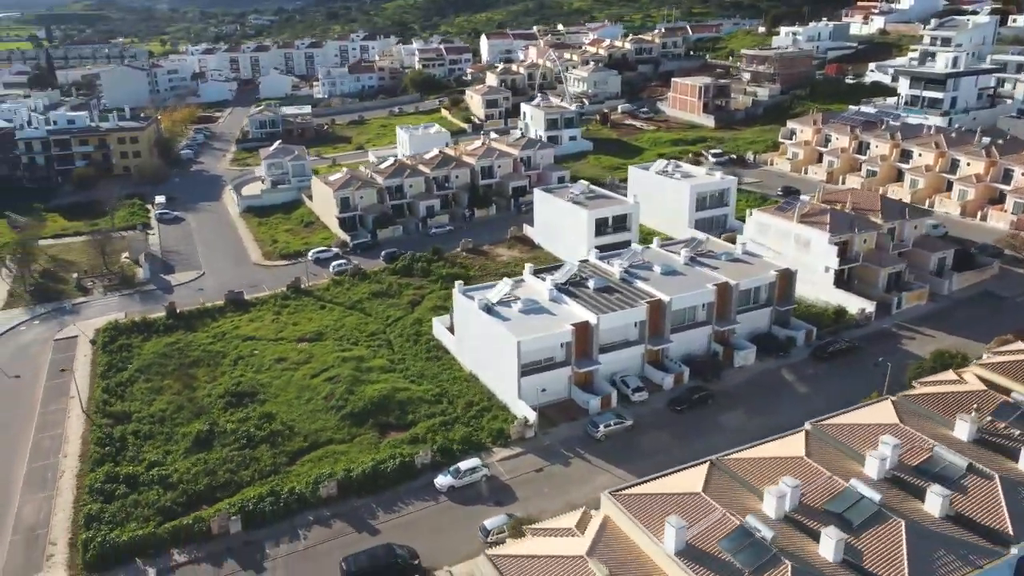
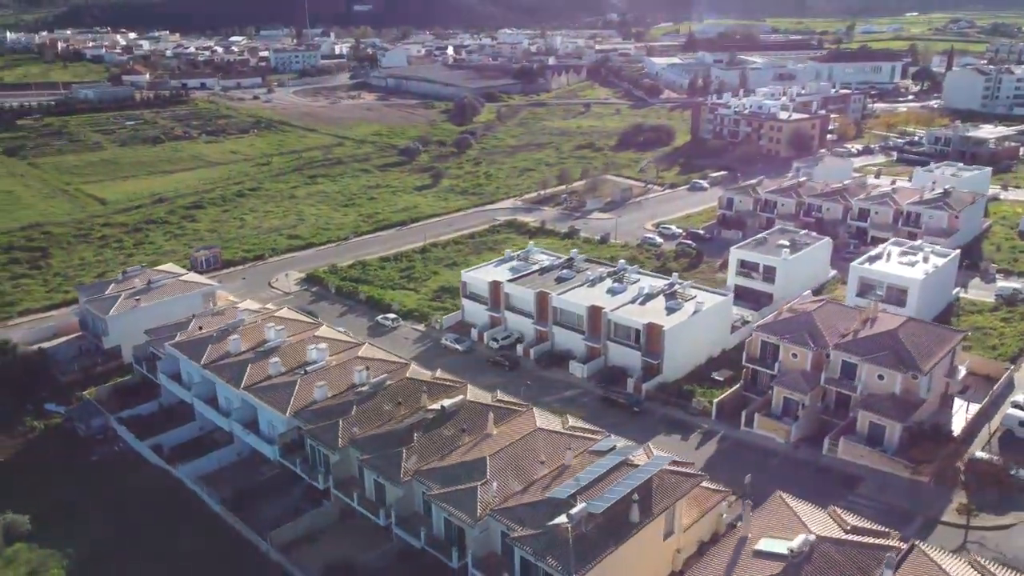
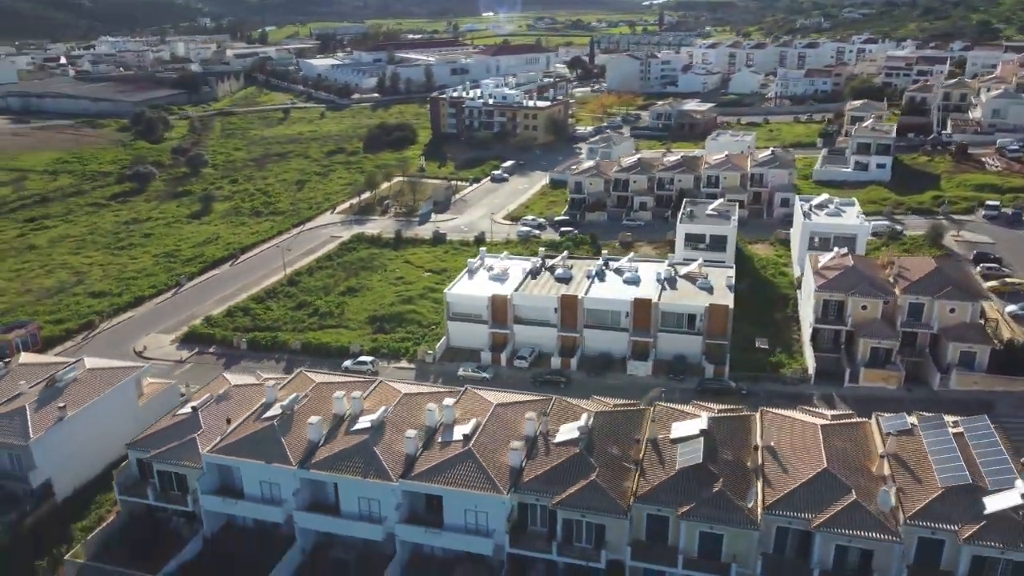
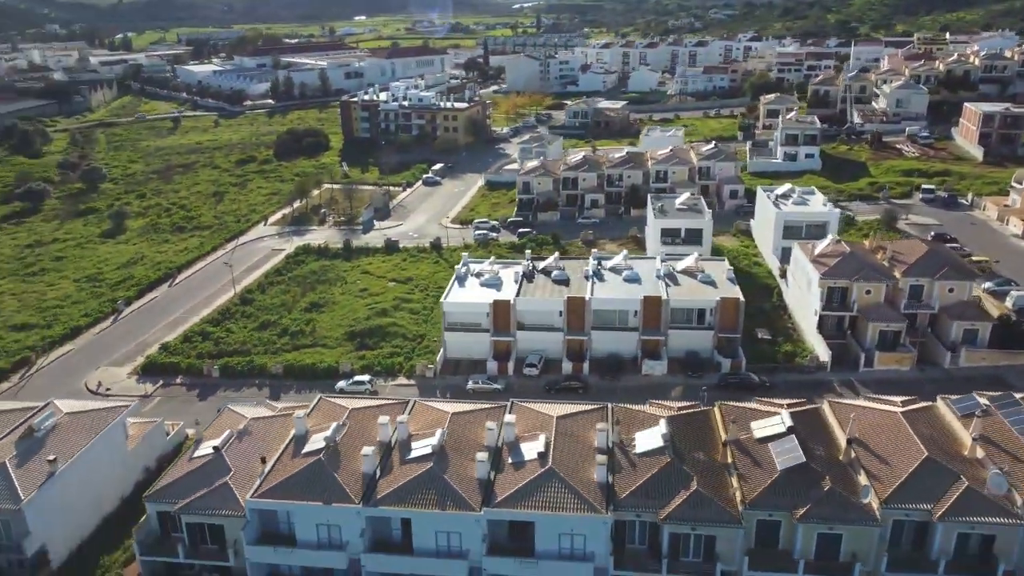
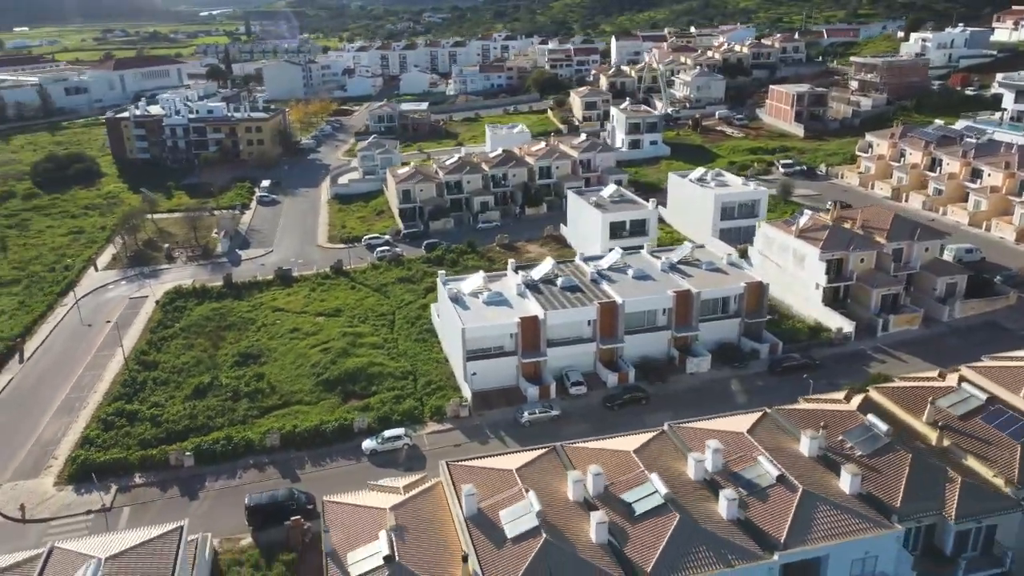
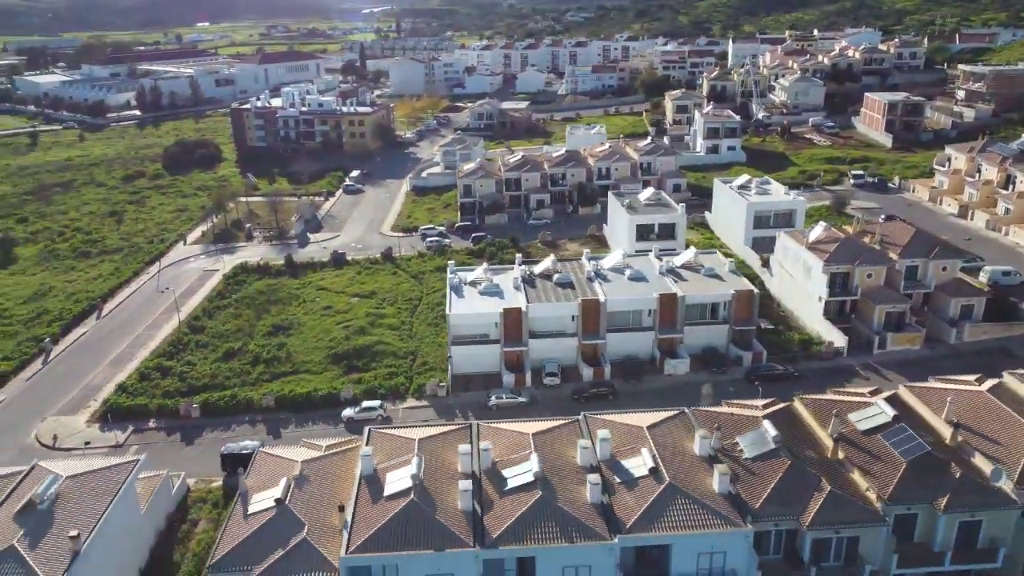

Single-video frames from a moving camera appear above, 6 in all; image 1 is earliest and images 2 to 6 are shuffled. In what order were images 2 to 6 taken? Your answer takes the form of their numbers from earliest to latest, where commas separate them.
5, 6, 4, 3, 2
